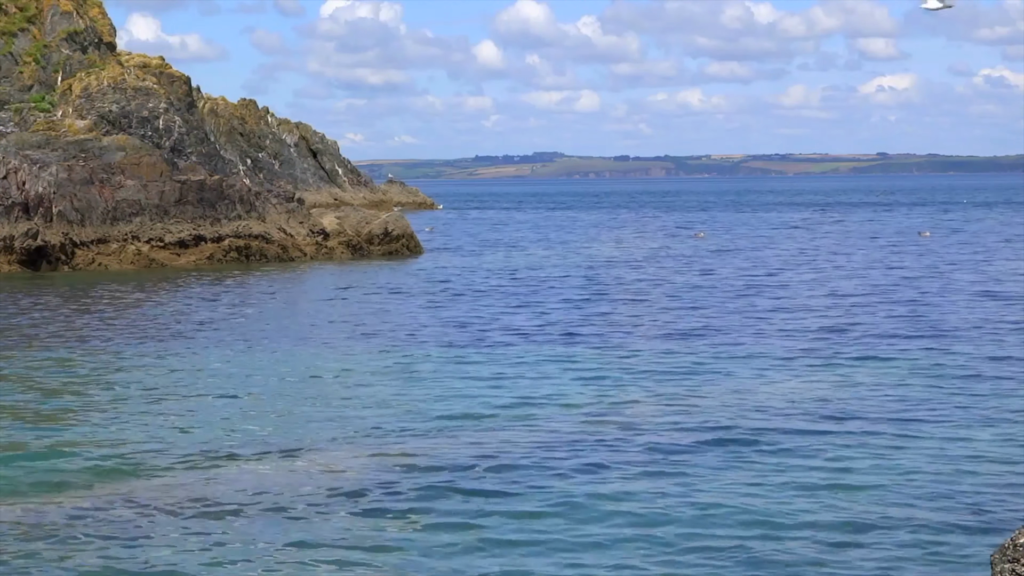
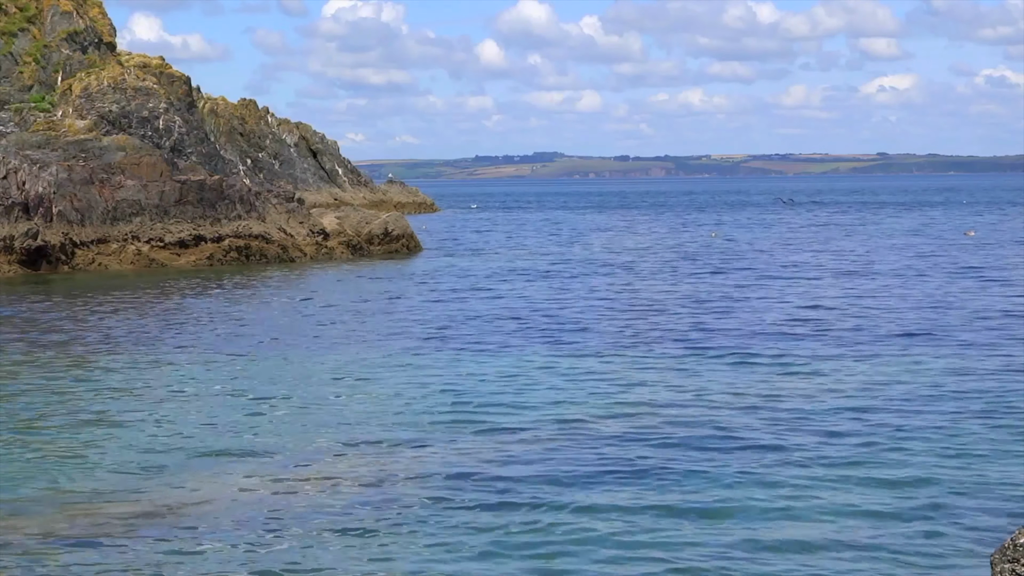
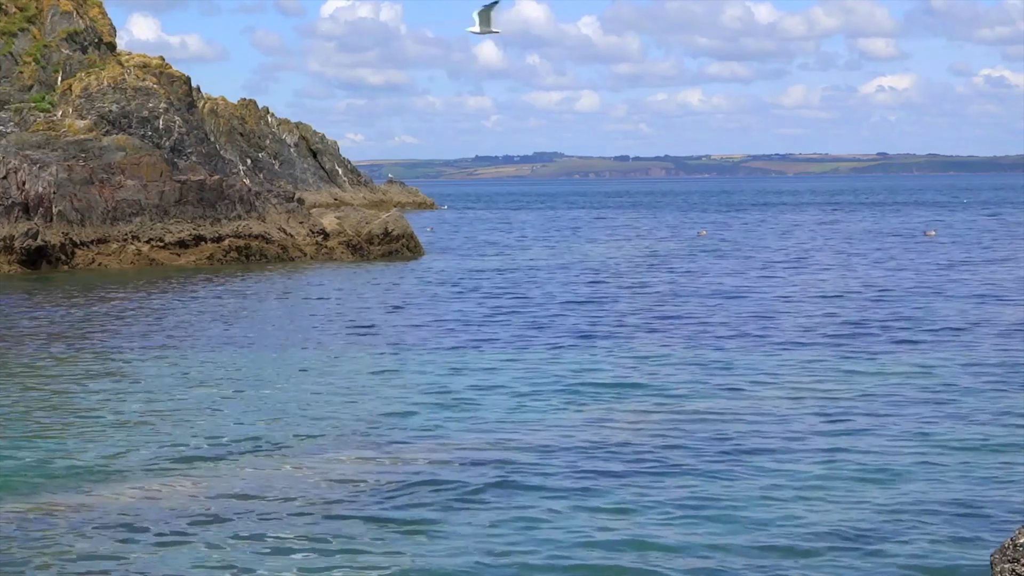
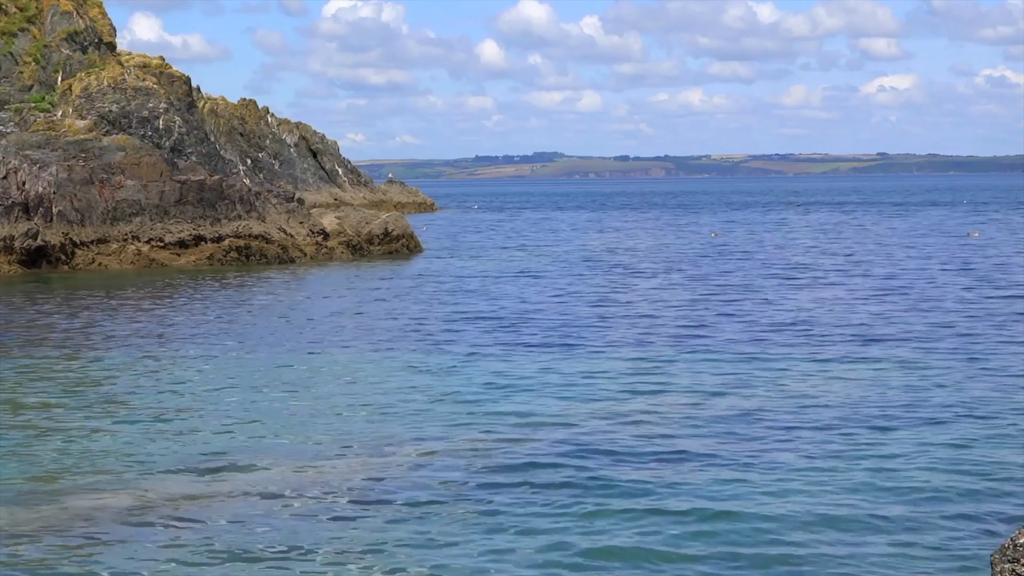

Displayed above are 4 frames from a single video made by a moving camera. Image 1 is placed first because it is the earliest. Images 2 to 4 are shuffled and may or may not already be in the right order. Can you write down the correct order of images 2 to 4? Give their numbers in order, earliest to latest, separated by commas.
3, 2, 4
